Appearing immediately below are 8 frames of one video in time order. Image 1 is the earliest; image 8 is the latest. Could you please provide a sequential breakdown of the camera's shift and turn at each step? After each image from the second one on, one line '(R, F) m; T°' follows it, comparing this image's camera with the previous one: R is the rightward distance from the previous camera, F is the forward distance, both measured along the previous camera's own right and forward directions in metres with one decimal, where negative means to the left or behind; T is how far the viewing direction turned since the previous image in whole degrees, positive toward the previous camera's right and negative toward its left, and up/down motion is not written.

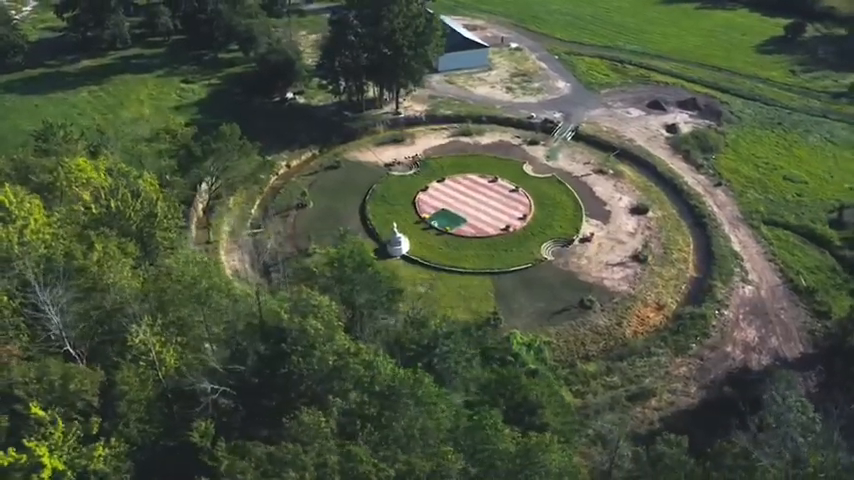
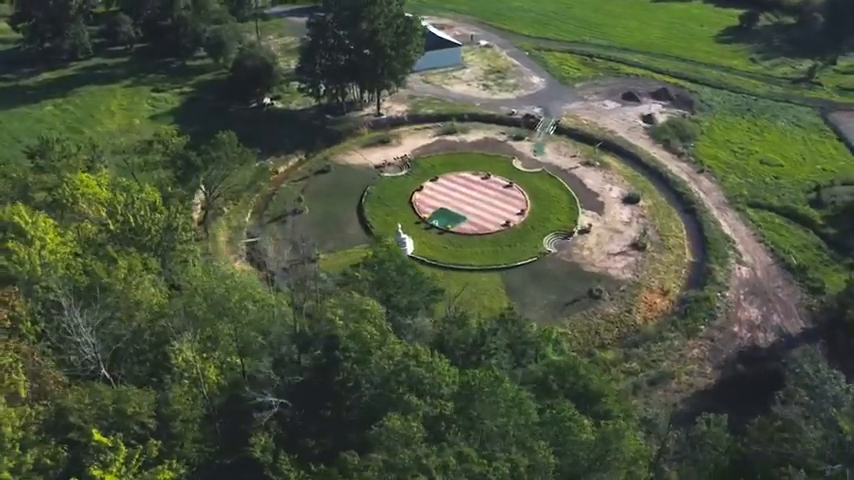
(-5.7, +0.3) m; +4°
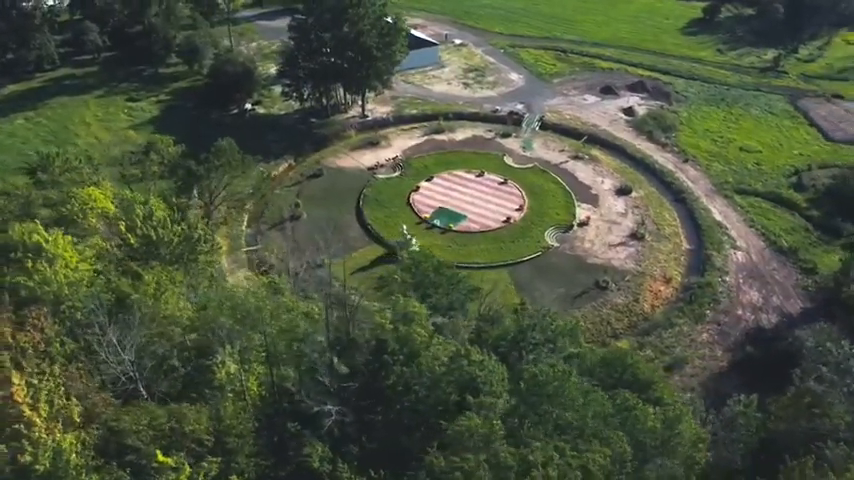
(-4.9, +0.2) m; +4°
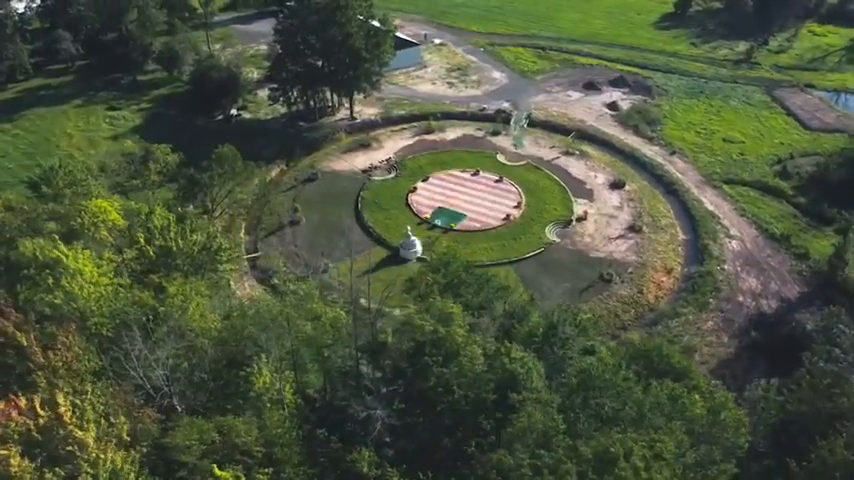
(-3.9, 0.0) m; +3°
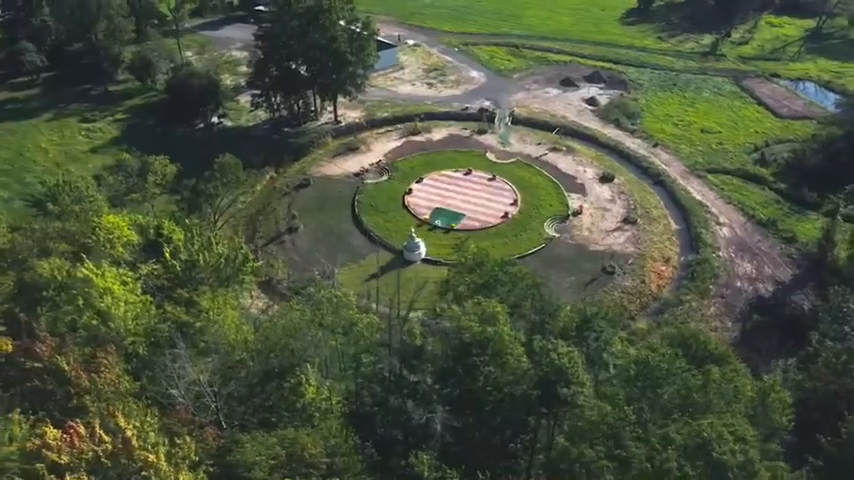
(-4.9, 0.0) m; +4°
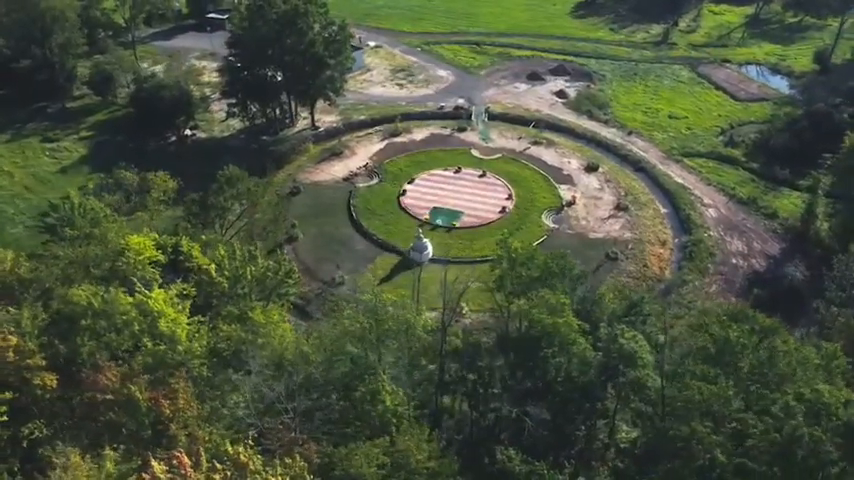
(-7.3, +0.3) m; +5°
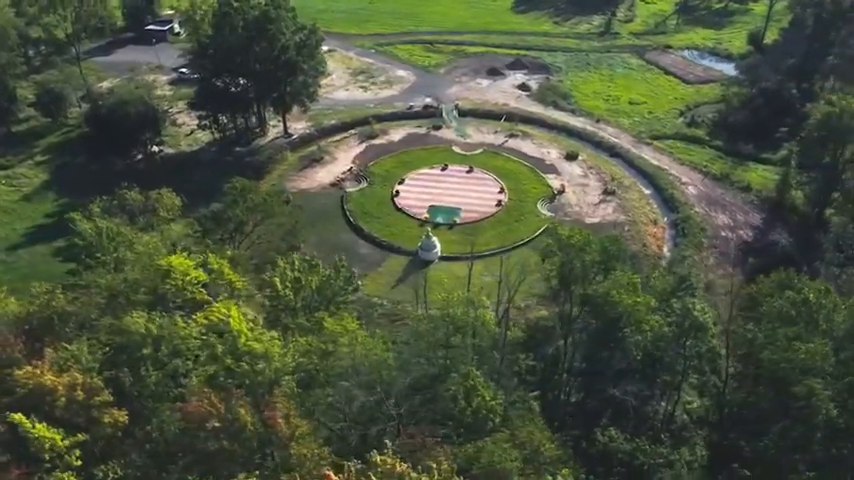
(-8.9, +0.7) m; +7°
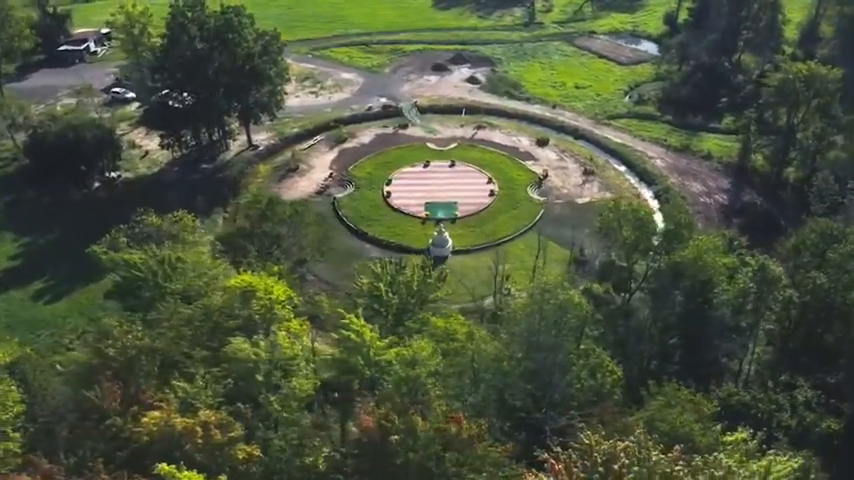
(-12.1, +1.3) m; +9°
